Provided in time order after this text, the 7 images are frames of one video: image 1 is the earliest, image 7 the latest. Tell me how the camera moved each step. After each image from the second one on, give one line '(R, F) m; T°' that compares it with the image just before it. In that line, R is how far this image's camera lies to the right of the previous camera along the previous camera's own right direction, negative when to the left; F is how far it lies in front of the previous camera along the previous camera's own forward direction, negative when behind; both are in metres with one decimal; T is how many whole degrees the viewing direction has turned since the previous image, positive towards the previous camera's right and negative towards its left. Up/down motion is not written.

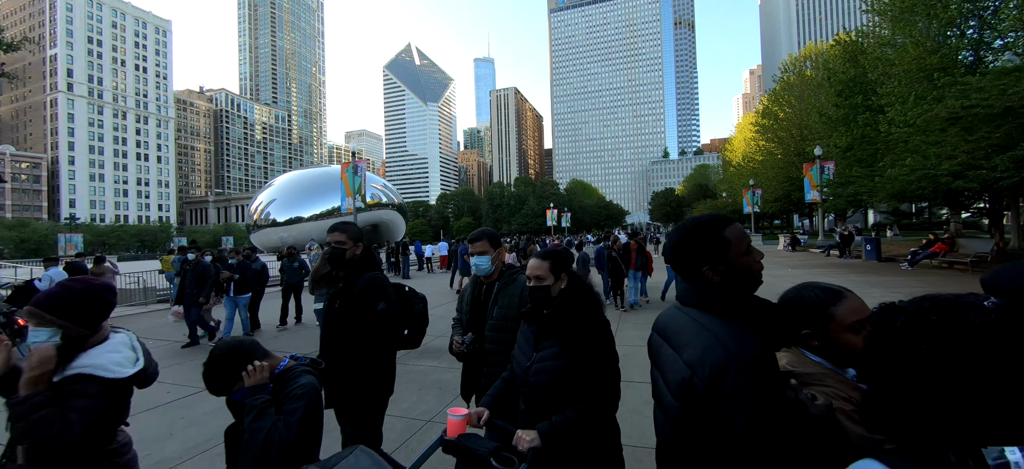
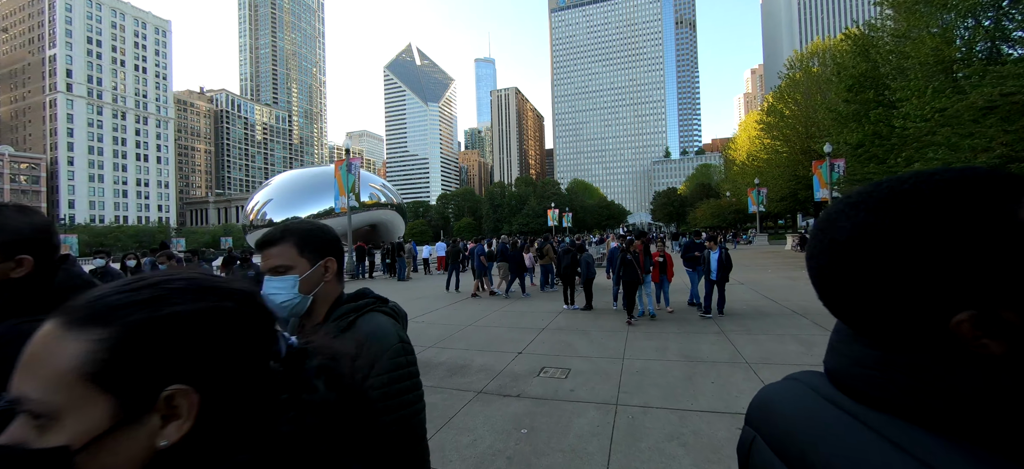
(+0.1, +0.8) m; 0°
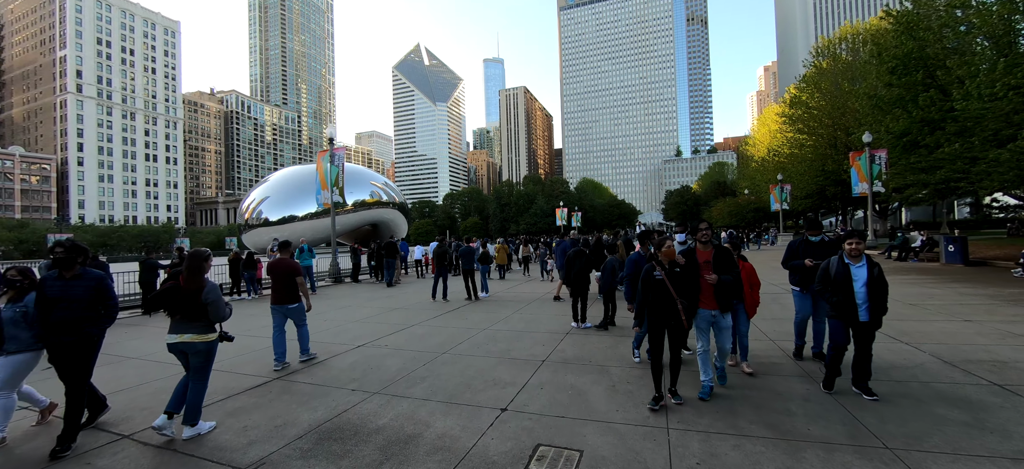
(+0.3, +2.3) m; -1°
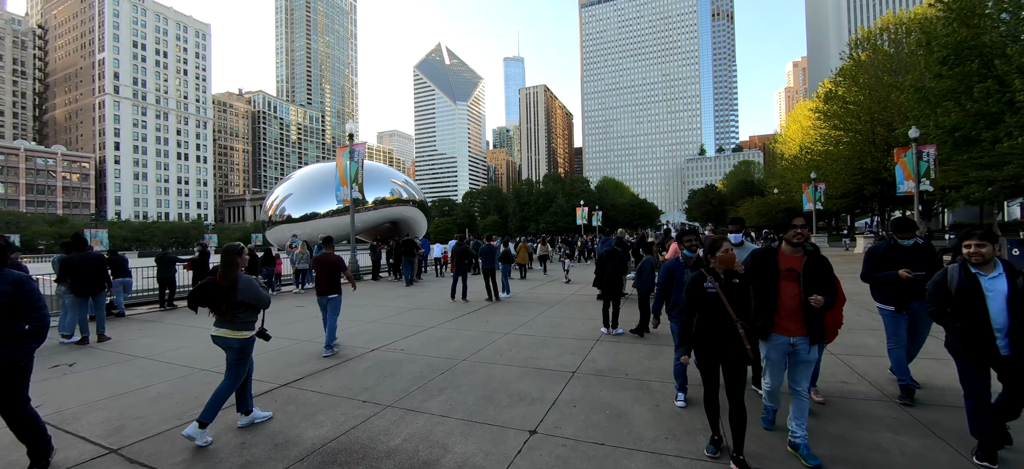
(-0.1, +0.6) m; -3°
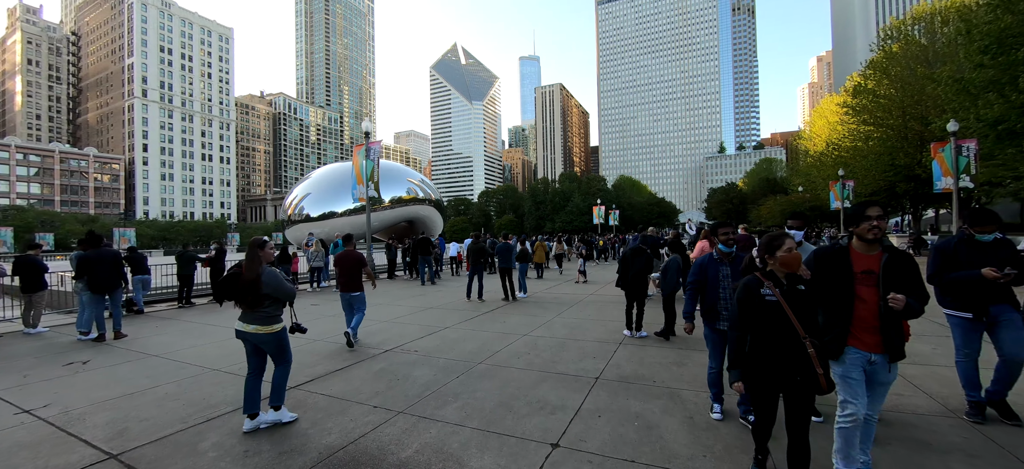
(0.0, +0.3) m; -2°
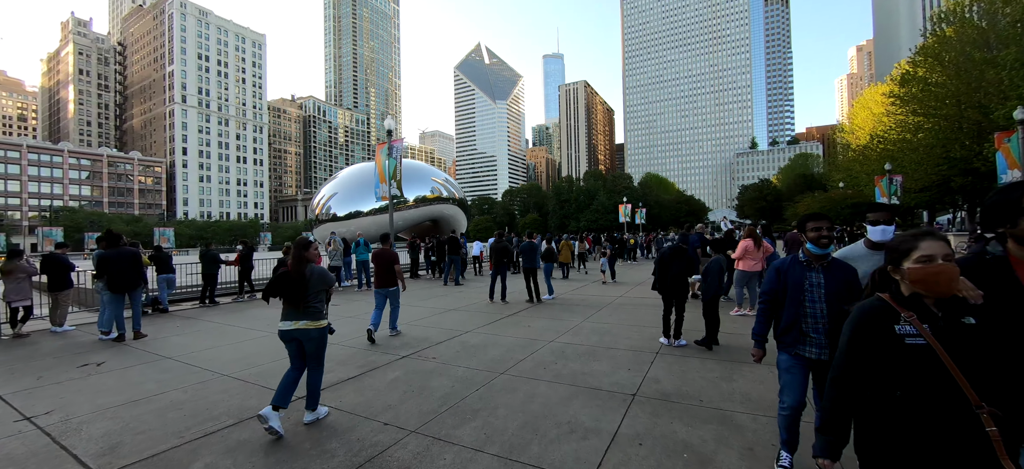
(0.0, +0.5) m; -3°
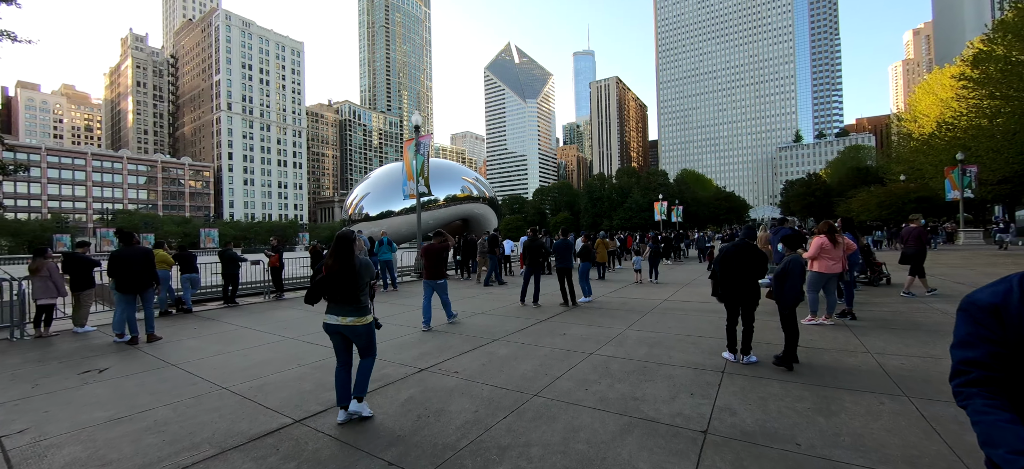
(0.0, +0.8) m; -4°
